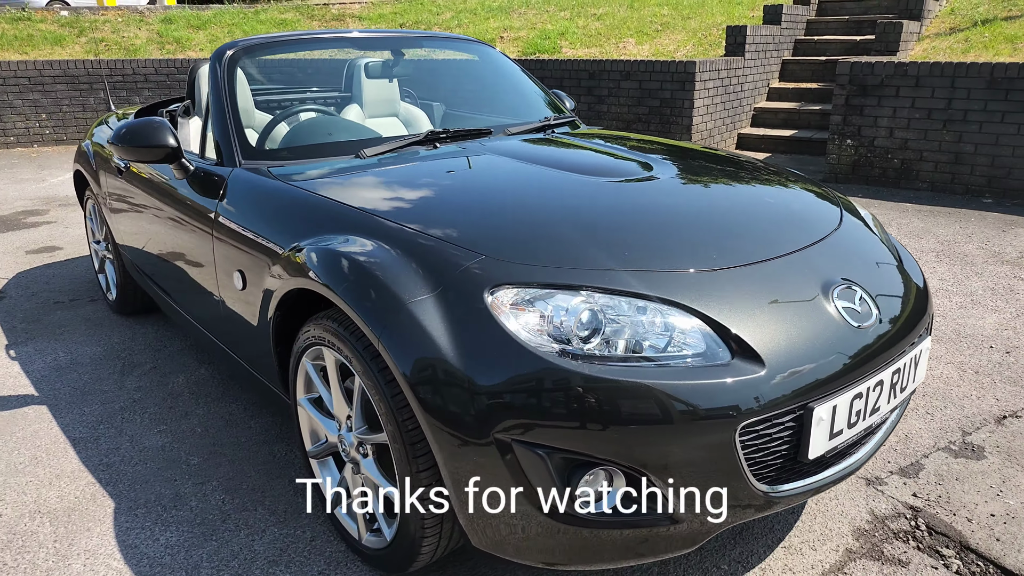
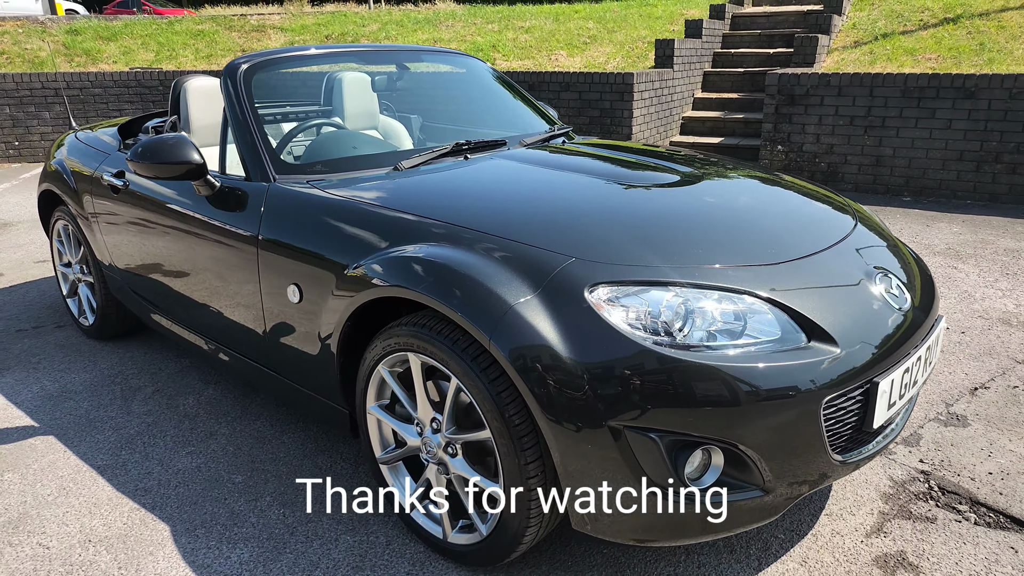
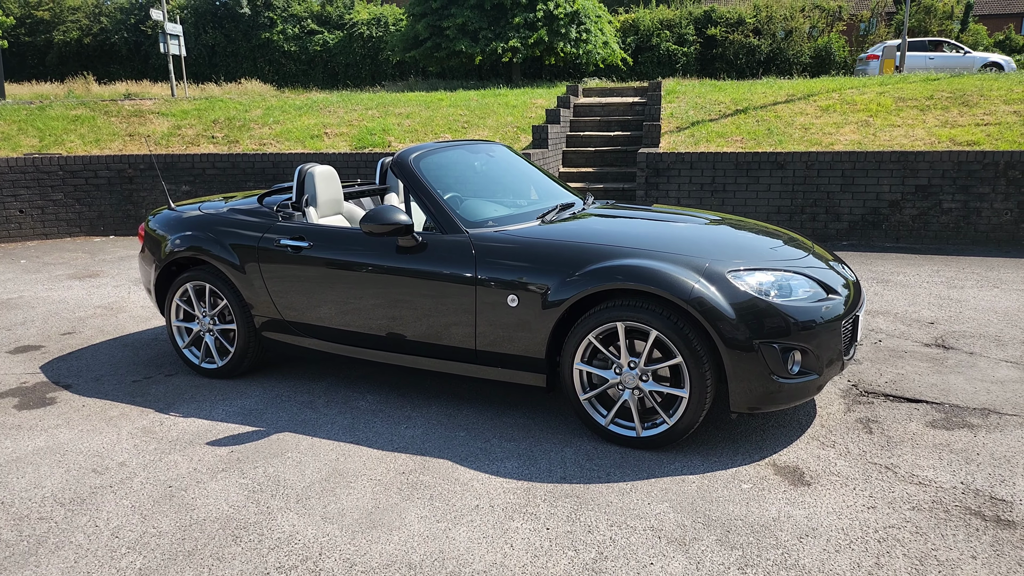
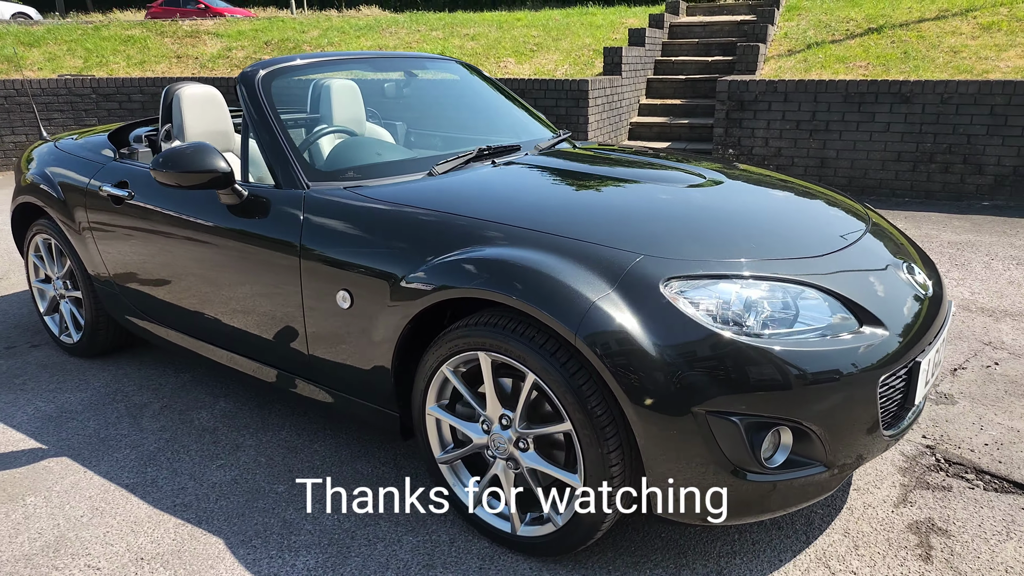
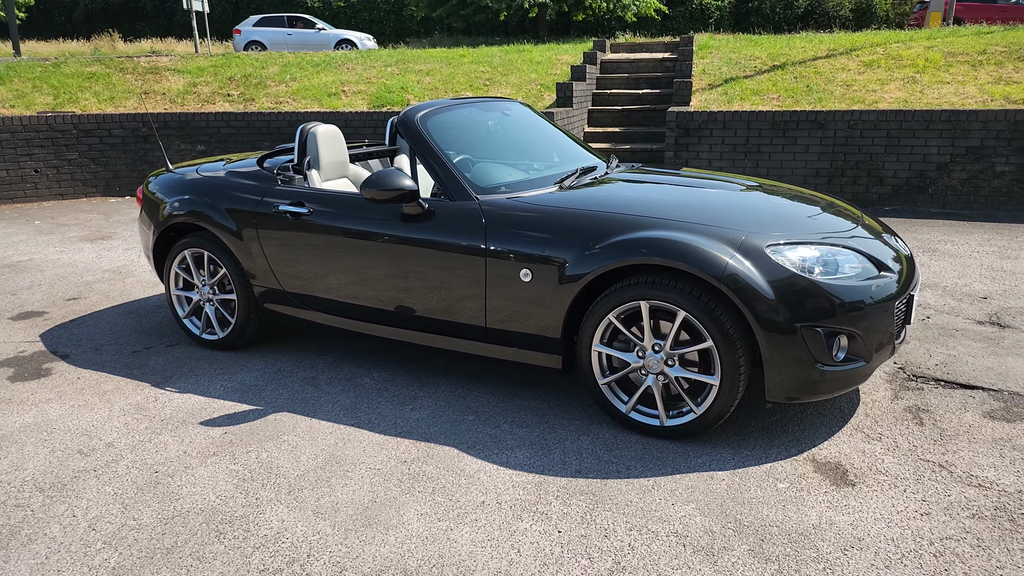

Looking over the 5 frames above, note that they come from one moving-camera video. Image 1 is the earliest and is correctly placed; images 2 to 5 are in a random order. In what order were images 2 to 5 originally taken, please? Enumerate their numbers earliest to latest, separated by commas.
2, 4, 5, 3
